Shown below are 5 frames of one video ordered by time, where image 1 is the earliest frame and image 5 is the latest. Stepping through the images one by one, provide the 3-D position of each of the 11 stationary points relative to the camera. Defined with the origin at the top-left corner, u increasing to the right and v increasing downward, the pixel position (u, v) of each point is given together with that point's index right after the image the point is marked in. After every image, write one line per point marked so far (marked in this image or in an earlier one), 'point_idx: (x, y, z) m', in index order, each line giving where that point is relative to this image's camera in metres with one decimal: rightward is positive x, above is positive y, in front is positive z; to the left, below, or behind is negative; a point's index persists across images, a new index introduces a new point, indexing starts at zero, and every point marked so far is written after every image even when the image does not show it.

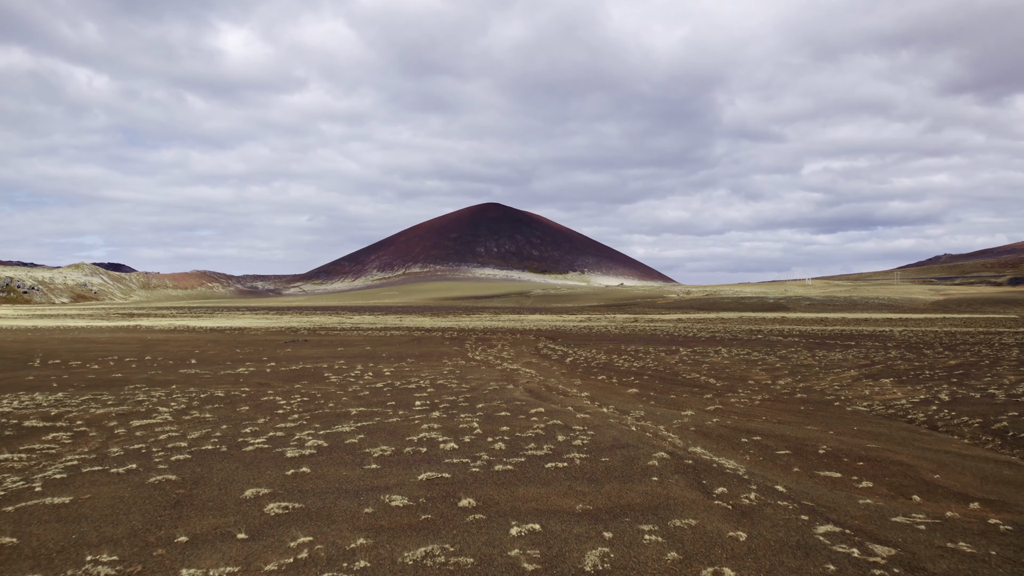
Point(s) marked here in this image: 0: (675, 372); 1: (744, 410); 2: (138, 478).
0: (+5.9, -3.1, +18.4) m
1: (+5.8, -3.0, +12.8) m
2: (-5.1, -2.6, +7.0) m
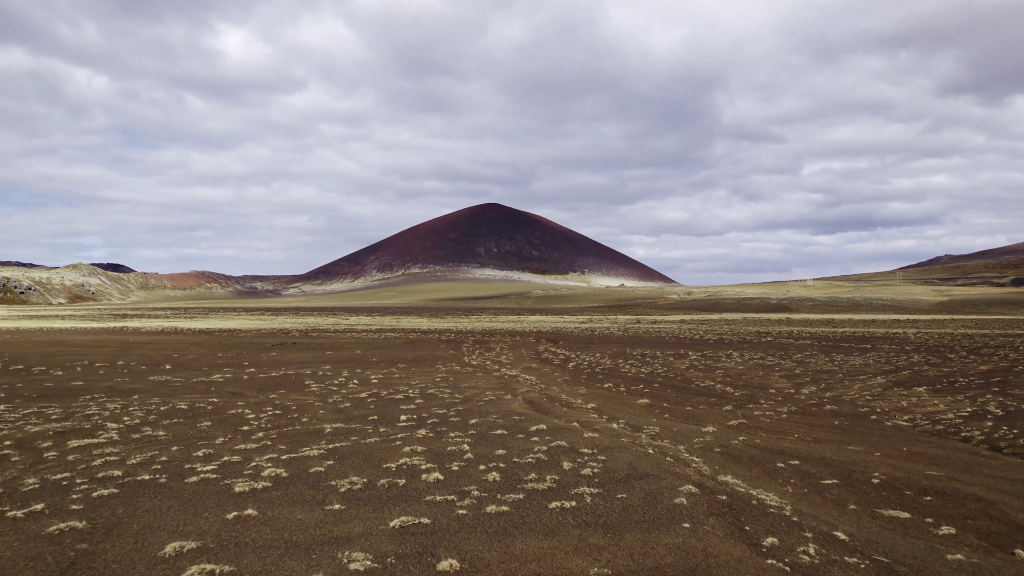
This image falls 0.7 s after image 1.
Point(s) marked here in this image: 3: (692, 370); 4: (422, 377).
0: (+5.8, -3.1, +17.0) m
1: (+5.8, -3.0, +11.4) m
2: (-5.2, -2.6, +5.6) m
3: (+6.8, -3.1, +19.2) m
4: (-3.1, -3.0, +17.6) m
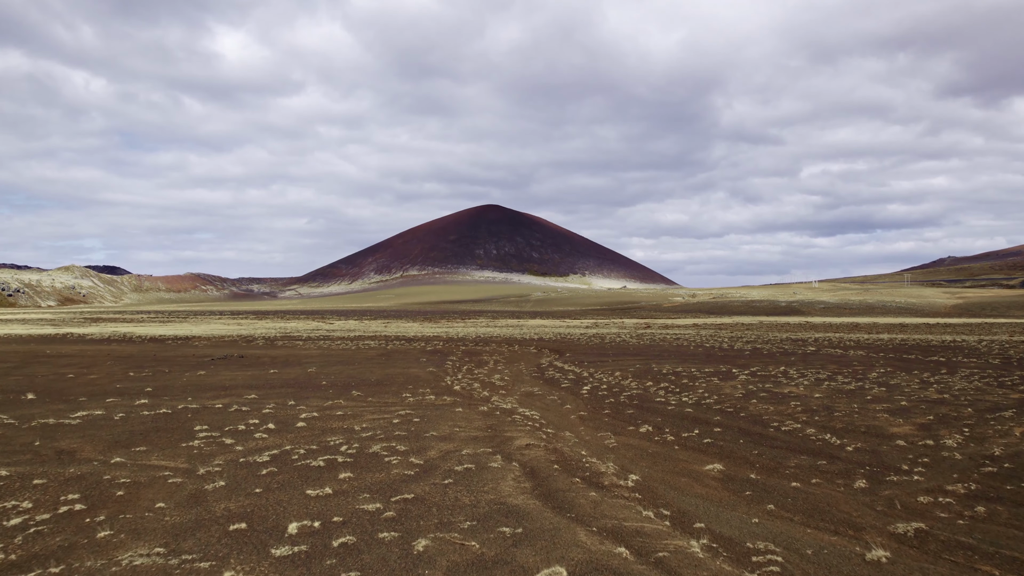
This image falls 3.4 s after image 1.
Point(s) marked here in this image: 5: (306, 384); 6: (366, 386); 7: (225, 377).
0: (+5.6, -3.1, +11.7) m
1: (+5.6, -3.0, +6.1) m
2: (-5.3, -2.5, +0.3) m
3: (+6.6, -3.1, +14.0) m
4: (-3.3, -3.0, +12.3) m
5: (-6.7, -3.1, +16.7) m
6: (-4.7, -3.1, +16.3) m
7: (-10.1, -3.1, +18.1) m
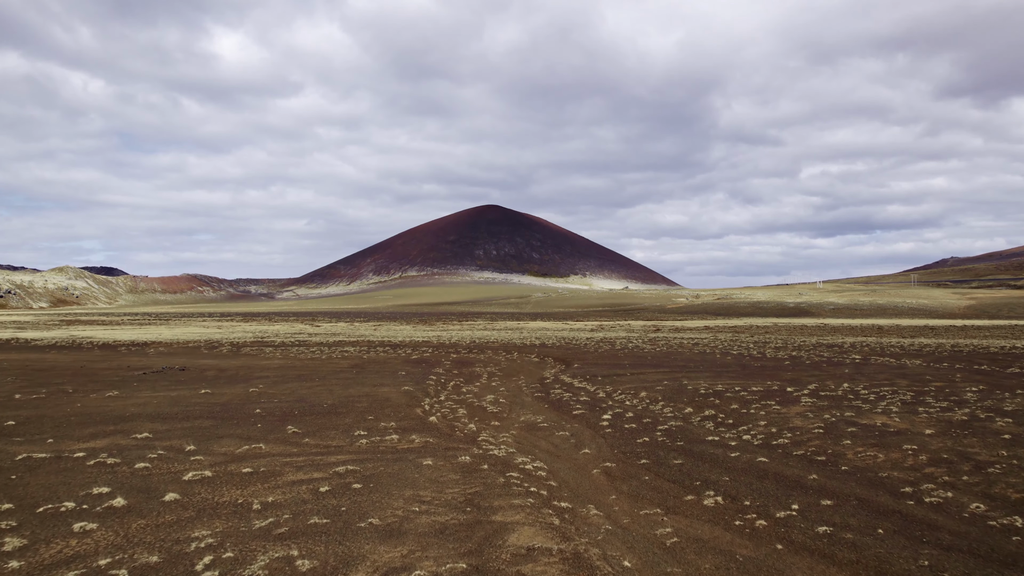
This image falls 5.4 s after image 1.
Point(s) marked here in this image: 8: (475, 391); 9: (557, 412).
0: (+5.5, -3.0, +7.6) m
1: (+5.5, -2.9, +2.0) m
2: (-5.4, -2.4, -3.8) m
3: (+6.5, -3.0, +9.9) m
4: (-3.3, -2.9, +8.2) m
5: (-6.8, -3.0, +12.6) m
6: (-4.8, -3.0, +12.2) m
7: (-10.2, -3.0, +13.9) m
8: (-1.2, -3.4, +17.0) m
9: (+1.2, -3.3, +13.7) m
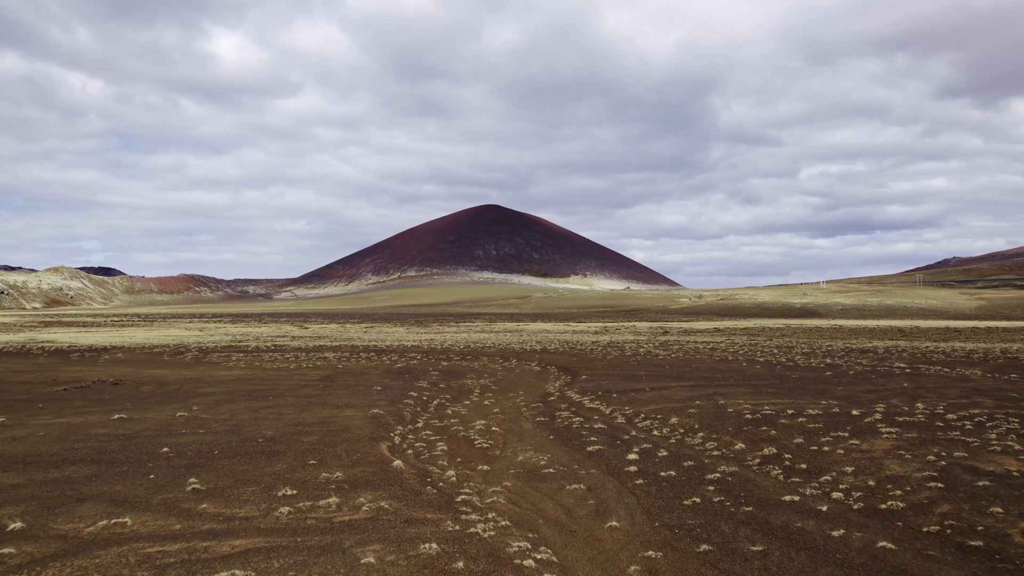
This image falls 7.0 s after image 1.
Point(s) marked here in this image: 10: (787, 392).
0: (+5.4, -2.9, +4.4) m
1: (+5.4, -2.8, -1.2) m
2: (-5.5, -2.3, -7.1) m
3: (+6.4, -3.0, +6.7) m
4: (-3.4, -2.9, +5.0) m
5: (-6.9, -3.0, +9.4) m
6: (-4.9, -3.0, +9.0) m
7: (-10.3, -3.0, +10.7) m
8: (-1.3, -3.3, +13.8) m
9: (+1.1, -3.2, +10.5) m
10: (+8.3, -3.1, +15.7) m
